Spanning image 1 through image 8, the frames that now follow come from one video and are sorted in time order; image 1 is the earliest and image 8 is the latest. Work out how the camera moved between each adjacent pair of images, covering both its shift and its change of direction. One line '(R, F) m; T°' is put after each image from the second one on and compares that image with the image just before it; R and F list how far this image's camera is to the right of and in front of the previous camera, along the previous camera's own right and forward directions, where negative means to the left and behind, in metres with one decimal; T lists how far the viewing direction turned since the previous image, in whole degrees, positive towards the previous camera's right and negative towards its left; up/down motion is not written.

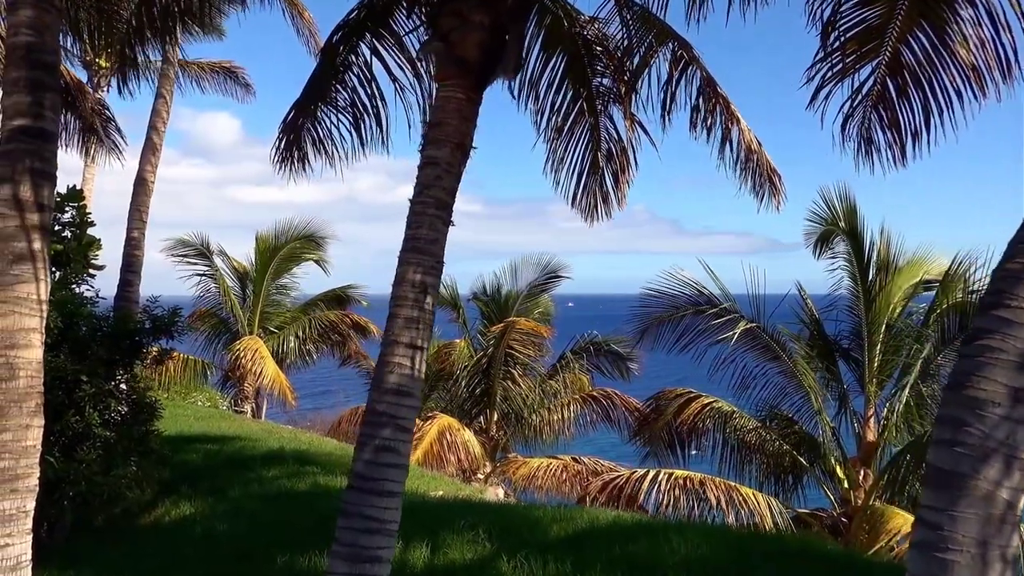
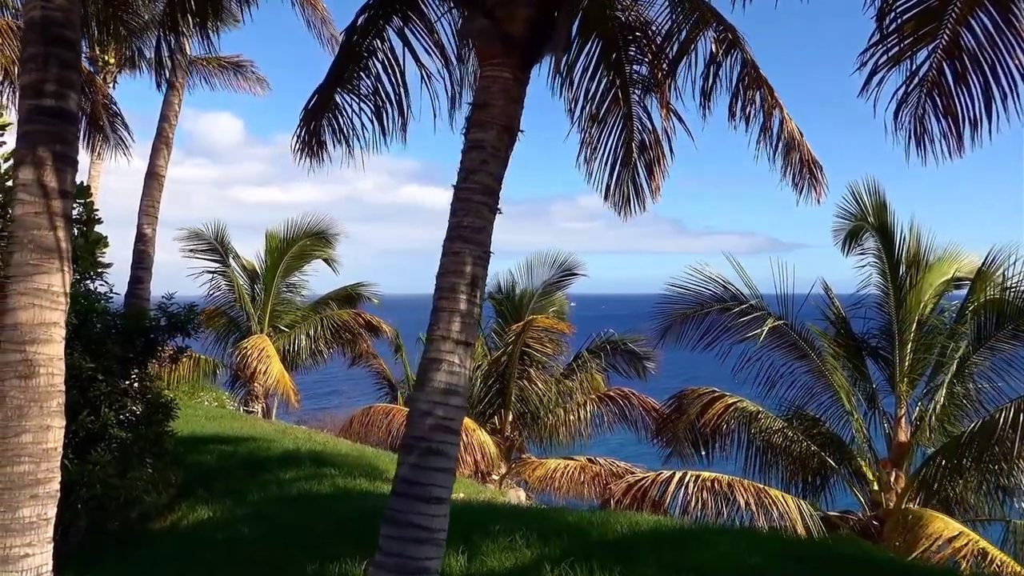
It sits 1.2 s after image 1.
(-0.2, +0.3) m; 0°
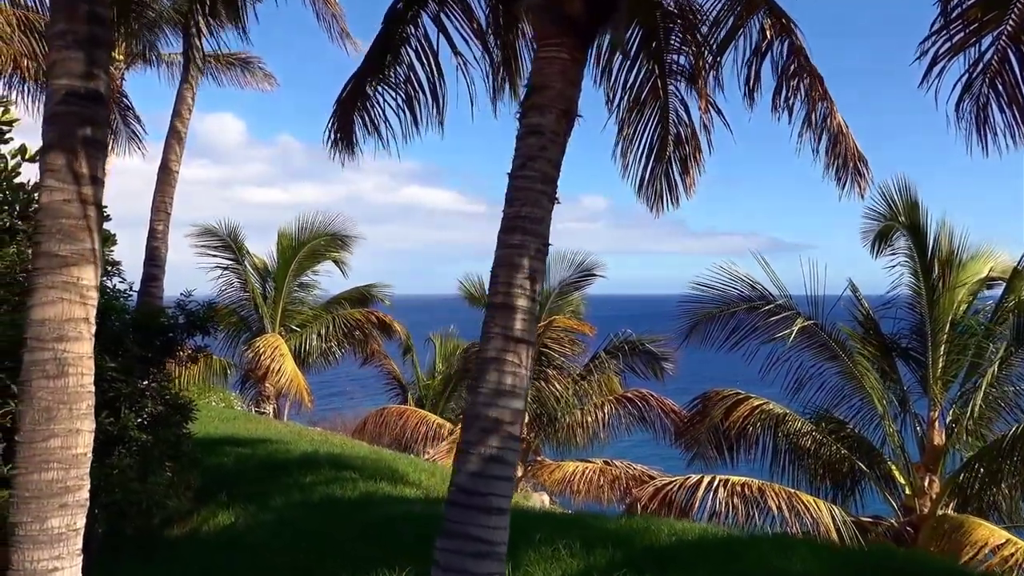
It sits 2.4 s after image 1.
(-0.2, +0.2) m; 0°
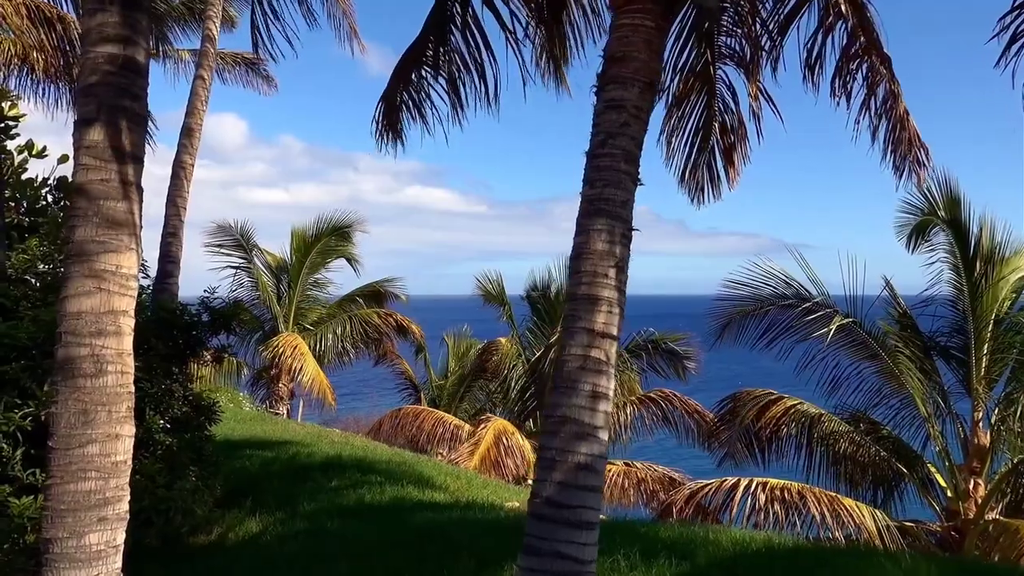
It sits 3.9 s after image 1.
(-0.3, +0.3) m; 0°
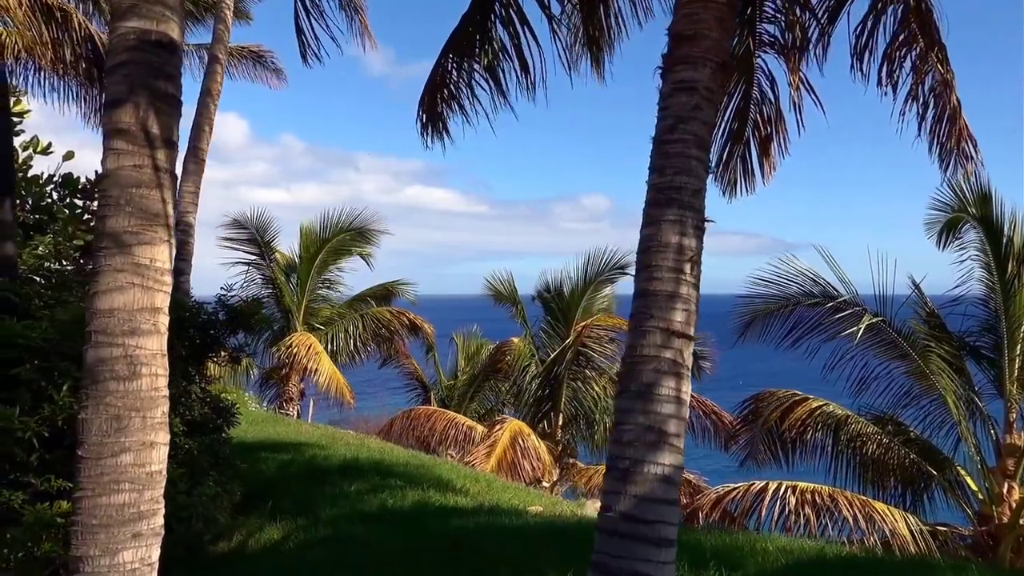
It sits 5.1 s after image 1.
(-0.2, +0.2) m; 0°
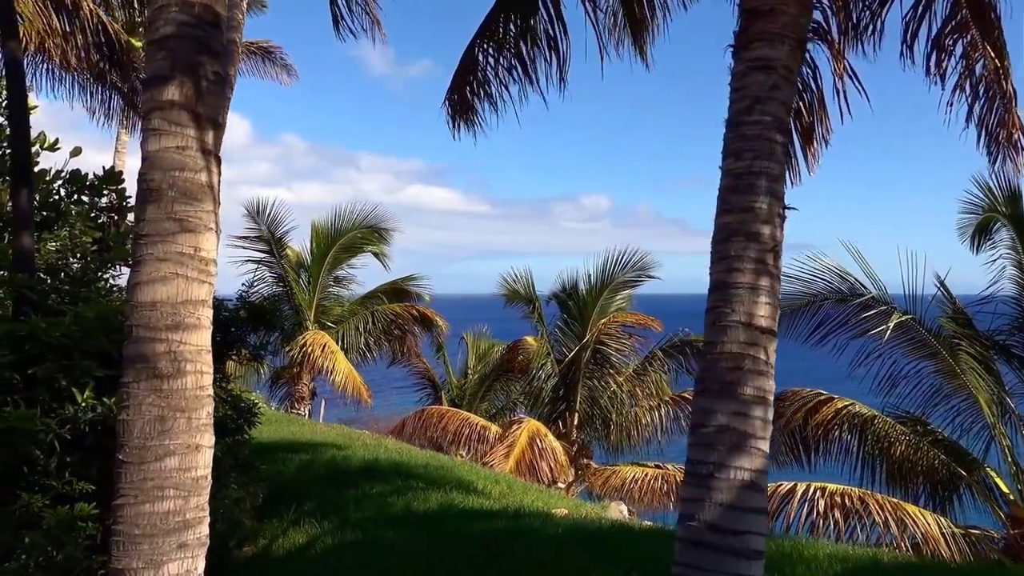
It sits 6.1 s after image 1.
(-0.2, +0.2) m; 0°
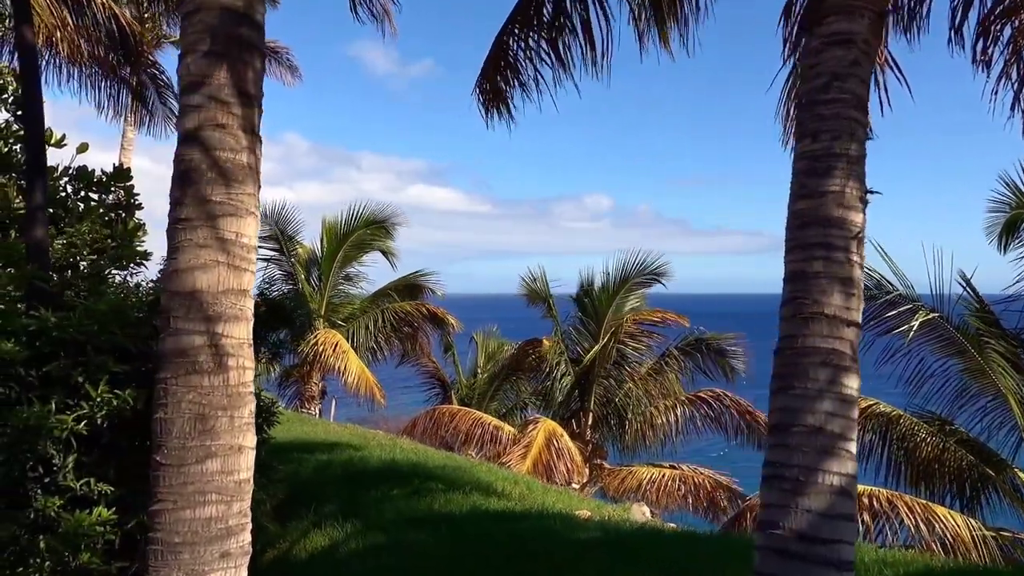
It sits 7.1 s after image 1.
(-0.2, +0.2) m; 0°
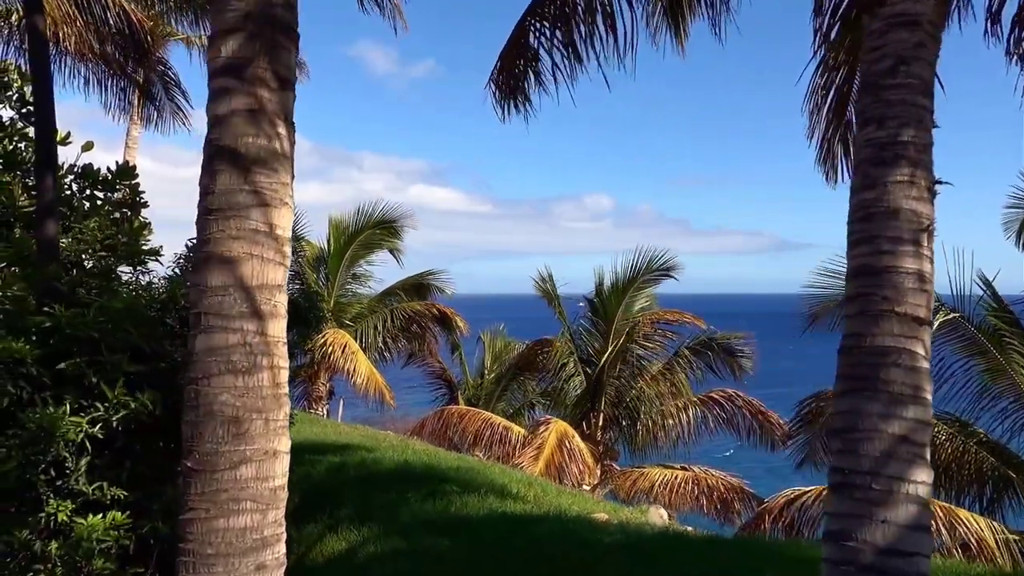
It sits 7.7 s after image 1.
(-0.1, +0.1) m; 0°
